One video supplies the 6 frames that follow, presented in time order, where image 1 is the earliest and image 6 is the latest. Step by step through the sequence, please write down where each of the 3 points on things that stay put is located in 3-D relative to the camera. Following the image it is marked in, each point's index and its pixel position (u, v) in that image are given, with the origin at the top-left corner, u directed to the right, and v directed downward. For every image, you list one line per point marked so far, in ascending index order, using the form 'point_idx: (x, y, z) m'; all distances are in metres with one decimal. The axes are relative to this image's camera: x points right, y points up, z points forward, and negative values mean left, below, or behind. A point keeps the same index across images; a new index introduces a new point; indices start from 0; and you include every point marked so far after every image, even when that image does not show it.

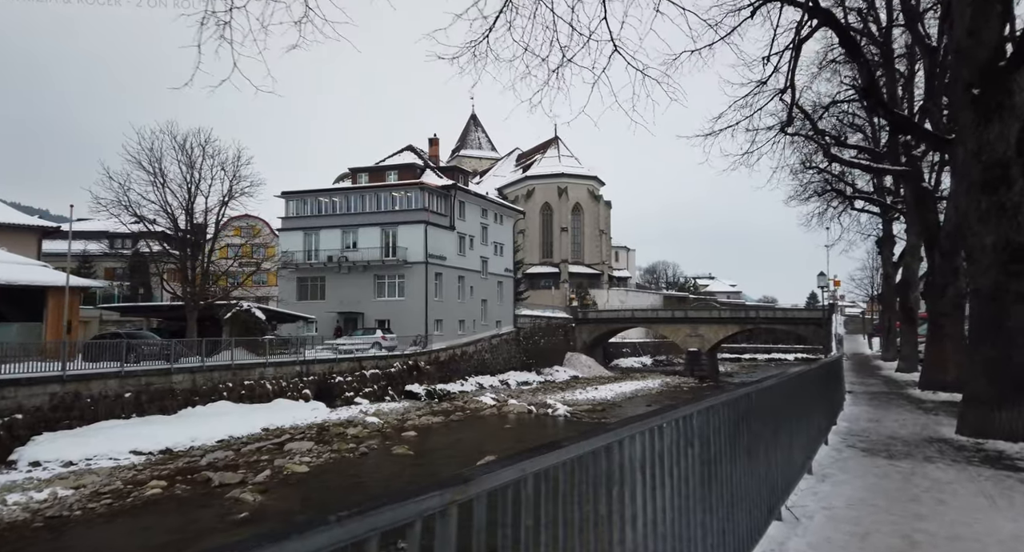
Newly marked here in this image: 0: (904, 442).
0: (+5.6, -2.4, +7.7) m
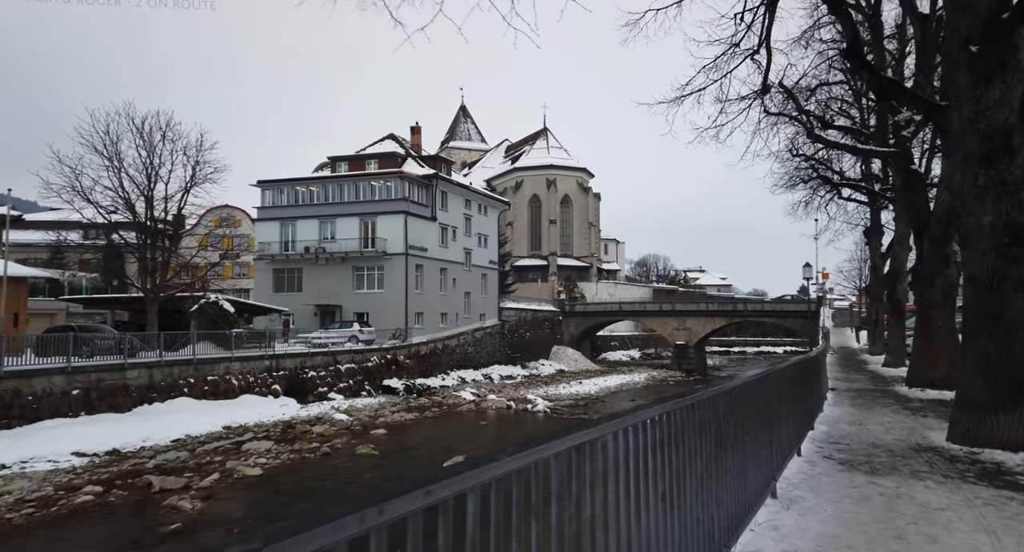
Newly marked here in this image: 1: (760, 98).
0: (+4.7, -2.2, +6.8) m
1: (+4.2, +3.0, +9.2) m
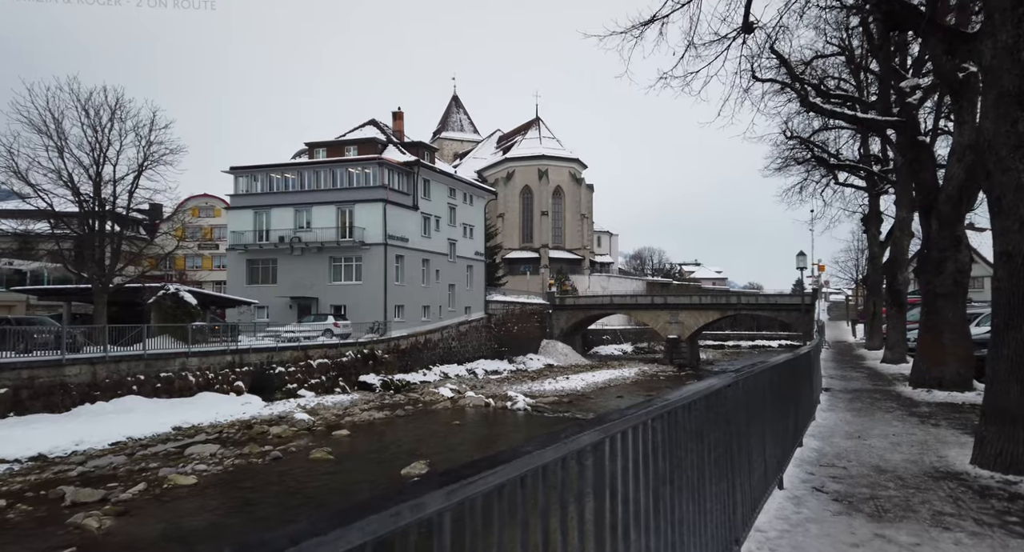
0: (+3.7, -2.0, +5.2) m
1: (+3.2, +3.3, +7.6) m
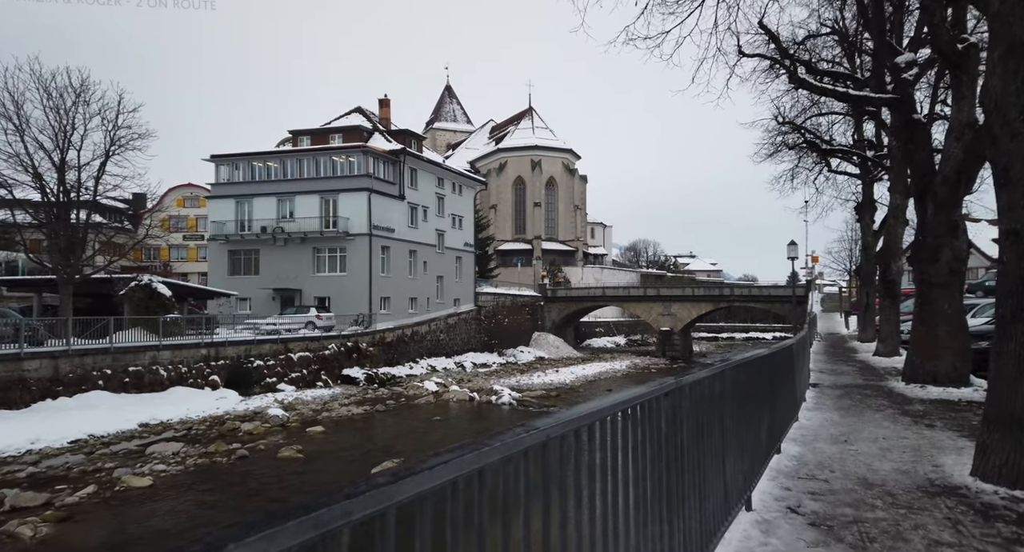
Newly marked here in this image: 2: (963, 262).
0: (+3.1, -1.8, +4.5) m
1: (+2.5, +3.5, +6.7) m
2: (+9.4, +0.3, +11.3) m
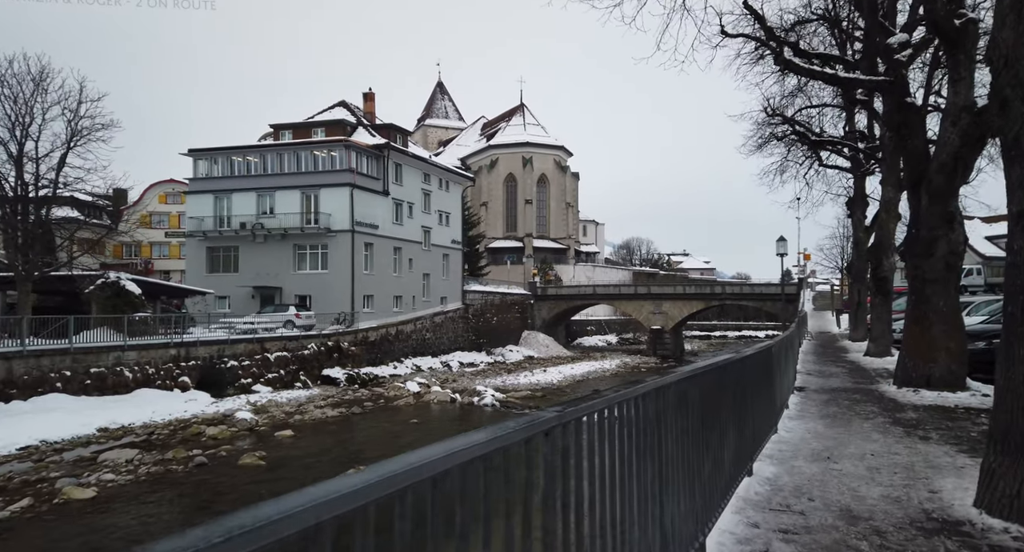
0: (+2.4, -1.8, +3.7) m
1: (+1.9, +3.5, +5.9) m
2: (+8.7, +0.4, +10.6) m
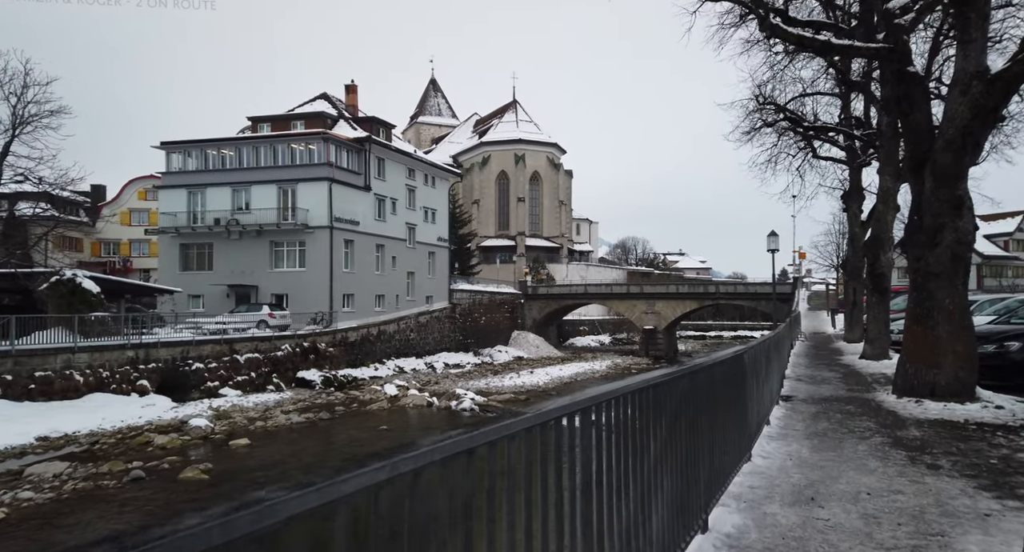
0: (+1.6, -1.7, +2.4) m
1: (+1.0, +3.6, +4.6) m
2: (+7.8, +0.5, +9.3) m
